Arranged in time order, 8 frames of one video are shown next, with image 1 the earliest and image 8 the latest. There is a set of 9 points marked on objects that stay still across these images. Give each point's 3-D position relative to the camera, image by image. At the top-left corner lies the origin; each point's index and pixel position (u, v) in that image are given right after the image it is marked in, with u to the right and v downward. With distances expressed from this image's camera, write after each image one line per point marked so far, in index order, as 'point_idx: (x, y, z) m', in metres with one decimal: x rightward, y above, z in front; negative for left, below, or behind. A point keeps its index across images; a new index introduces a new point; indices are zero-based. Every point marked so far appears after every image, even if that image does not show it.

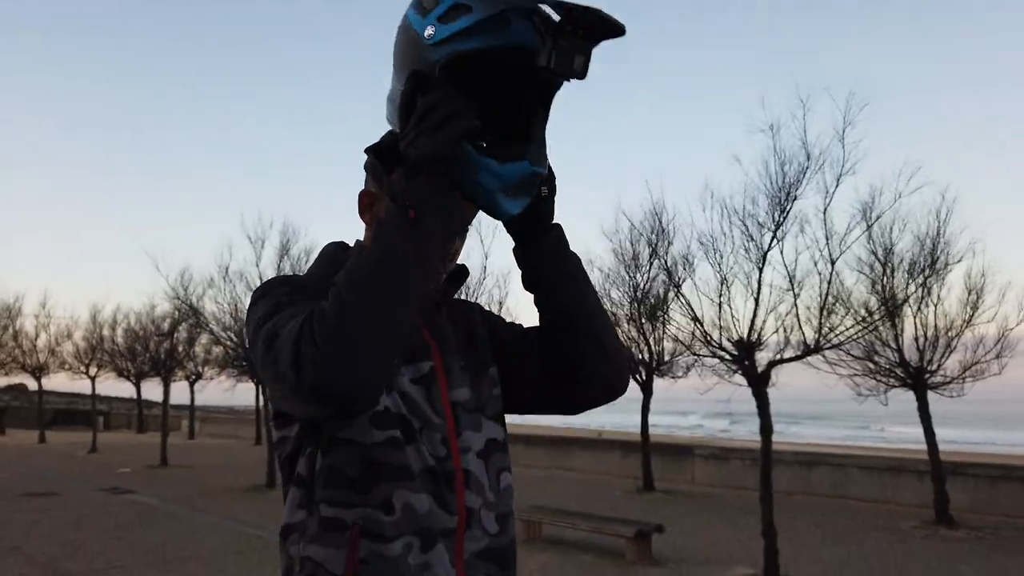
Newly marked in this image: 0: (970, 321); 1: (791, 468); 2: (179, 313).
0: (+6.2, -0.4, +10.2) m
1: (+4.8, -3.1, +13.0) m
2: (-8.2, -0.6, +18.9) m
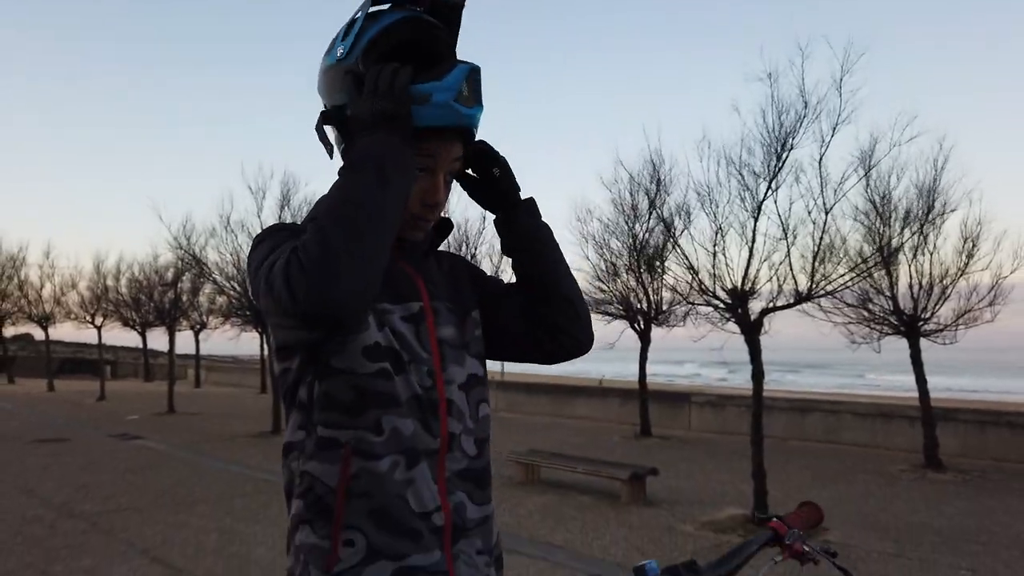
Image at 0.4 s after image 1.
0: (+6.2, +0.3, +10.3) m
1: (+4.8, -2.2, +13.3) m
2: (-8.2, +0.6, +19.0) m
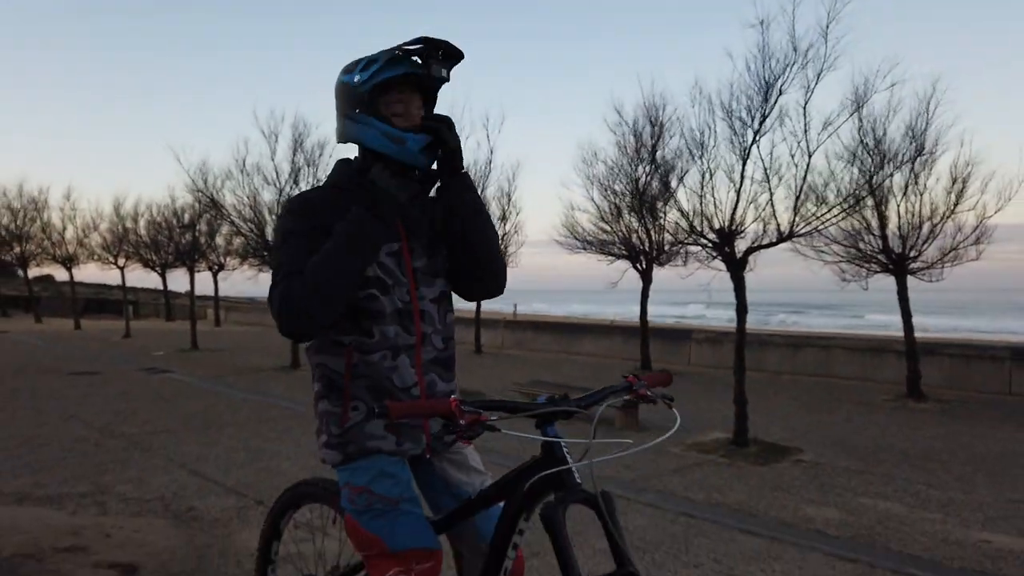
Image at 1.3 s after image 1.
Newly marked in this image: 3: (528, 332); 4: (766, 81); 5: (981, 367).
0: (+6.2, +1.1, +10.7) m
1: (+4.9, -1.1, +13.9) m
2: (-8.0, +2.1, +19.6) m
3: (+0.4, -1.1, +18.6) m
4: (+2.7, +2.1, +7.9) m
5: (+7.1, -1.2, +11.6) m
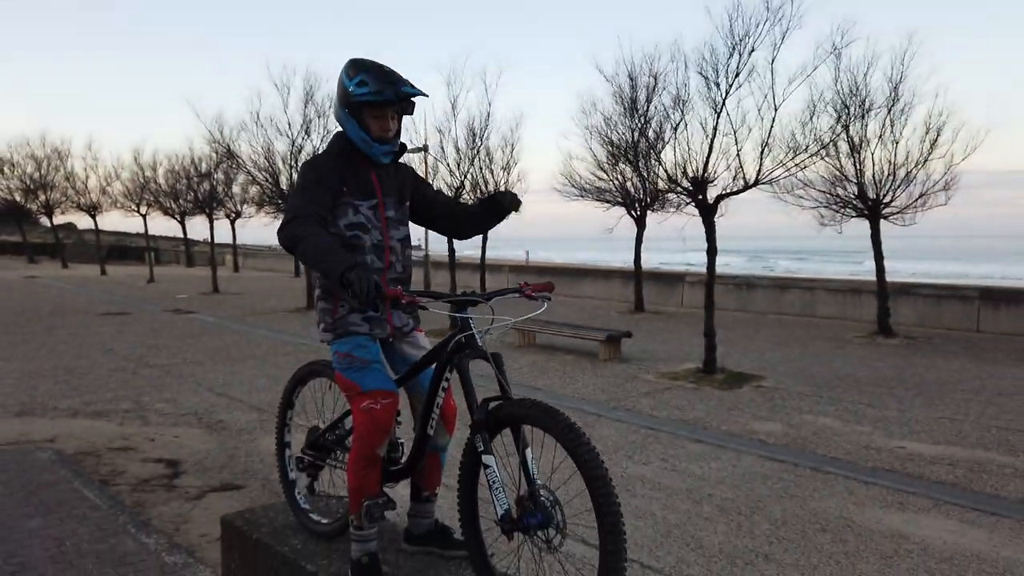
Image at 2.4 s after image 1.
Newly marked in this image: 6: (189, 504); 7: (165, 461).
0: (+6.2, +1.9, +11.3) m
1: (+4.9, -0.1, +14.6) m
2: (-7.9, +3.5, +20.4) m
3: (+0.5, +0.3, +19.5) m
4: (+2.5, +2.8, +8.5) m
5: (+7.1, -0.3, +12.3) m
6: (-2.0, -1.3, +4.7) m
7: (-2.6, -1.3, +5.7) m
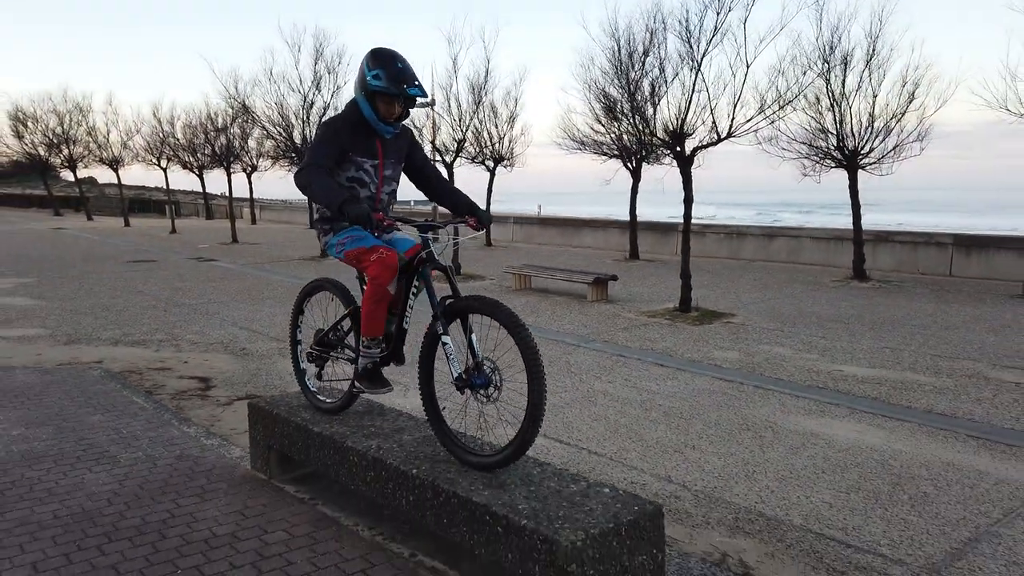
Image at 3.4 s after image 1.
0: (+6.1, +2.8, +11.9) m
1: (+4.9, +1.0, +15.4) m
2: (-7.8, +4.9, +21.1) m
3: (+0.6, +1.6, +20.3) m
4: (+2.4, +3.5, +9.1) m
5: (+7.1, +0.6, +13.0) m
6: (-2.2, -0.9, +5.7) m
7: (-2.8, -0.8, +6.7) m
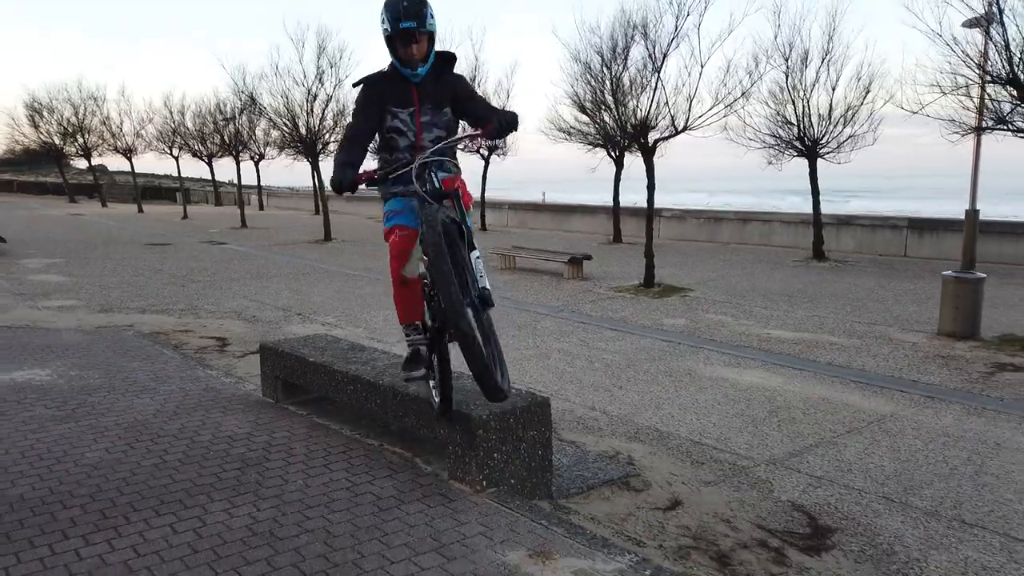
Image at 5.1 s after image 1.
0: (+5.9, +3.1, +12.9) m
1: (+4.7, +1.4, +16.4) m
2: (-7.9, +5.4, +22.3) m
3: (+0.5, +2.1, +21.4) m
4: (+2.2, +3.8, +10.2) m
5: (+6.8, +1.0, +14.0) m
6: (-2.5, -0.6, +6.8) m
7: (-3.1, -0.5, +7.9) m
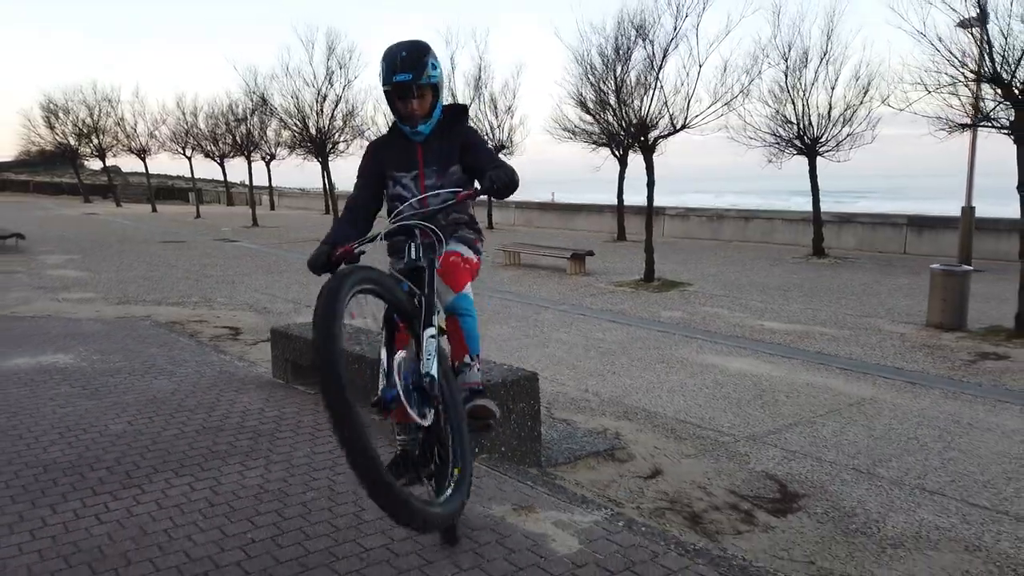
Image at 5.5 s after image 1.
0: (+5.9, +3.2, +13.1) m
1: (+4.8, +1.4, +16.7) m
2: (-7.7, +5.5, +22.7) m
3: (+0.6, +2.2, +21.6) m
4: (+2.2, +3.8, +10.4) m
5: (+6.9, +1.1, +14.3) m
6: (-2.5, -0.5, +7.2) m
7: (-3.1, -0.4, +8.2) m
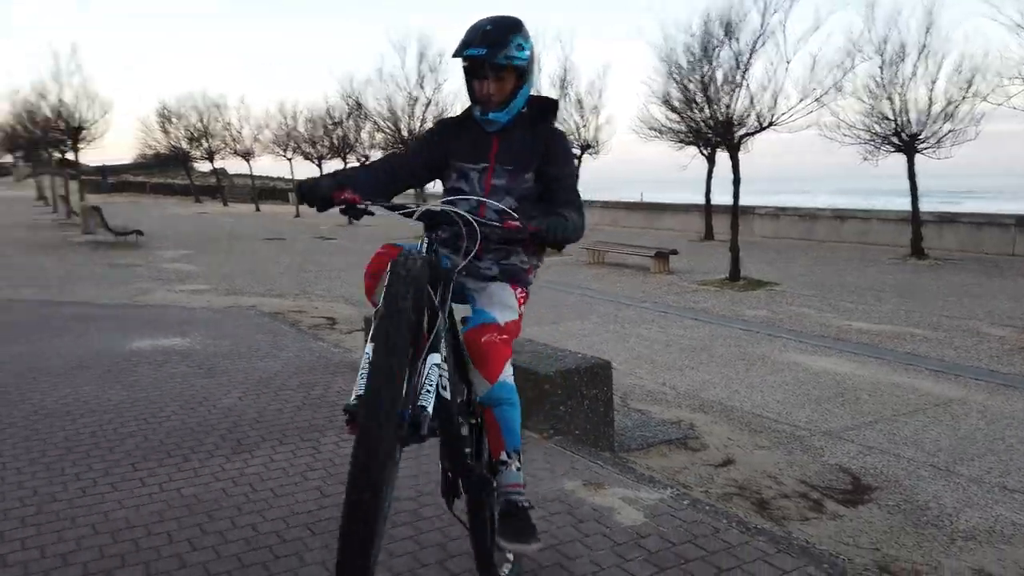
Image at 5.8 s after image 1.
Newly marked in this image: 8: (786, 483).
0: (+7.4, +3.2, +12.6) m
1: (+6.7, +1.4, +16.2) m
2: (-5.0, +5.6, +23.6) m
3: (+3.1, +2.2, +21.7) m
4: (+3.4, +3.9, +10.3) m
5: (+8.5, +1.0, +13.6) m
6: (-1.7, -0.5, +7.6) m
7: (-2.1, -0.3, +8.7) m
8: (+1.4, -1.0, +4.0) m
